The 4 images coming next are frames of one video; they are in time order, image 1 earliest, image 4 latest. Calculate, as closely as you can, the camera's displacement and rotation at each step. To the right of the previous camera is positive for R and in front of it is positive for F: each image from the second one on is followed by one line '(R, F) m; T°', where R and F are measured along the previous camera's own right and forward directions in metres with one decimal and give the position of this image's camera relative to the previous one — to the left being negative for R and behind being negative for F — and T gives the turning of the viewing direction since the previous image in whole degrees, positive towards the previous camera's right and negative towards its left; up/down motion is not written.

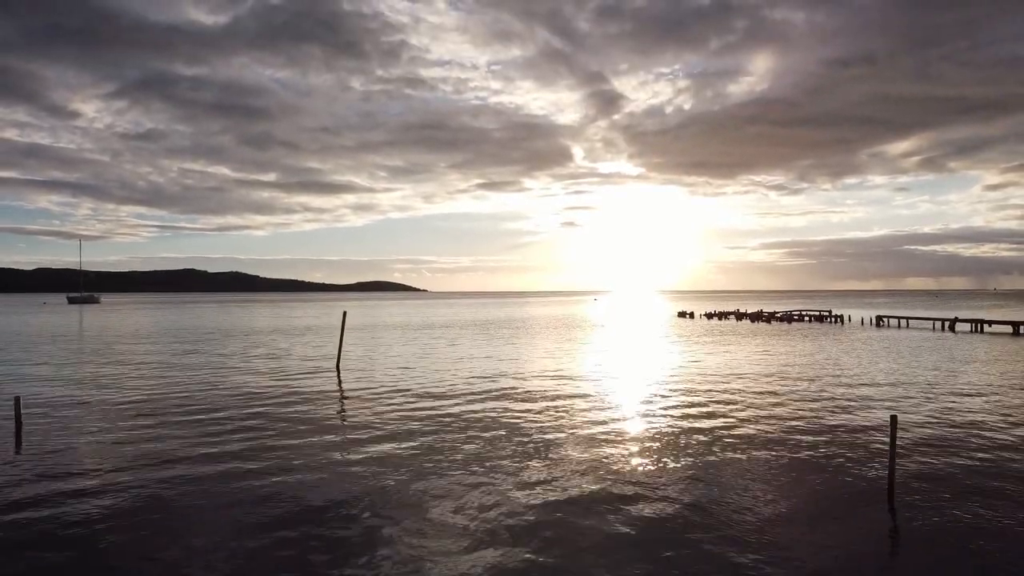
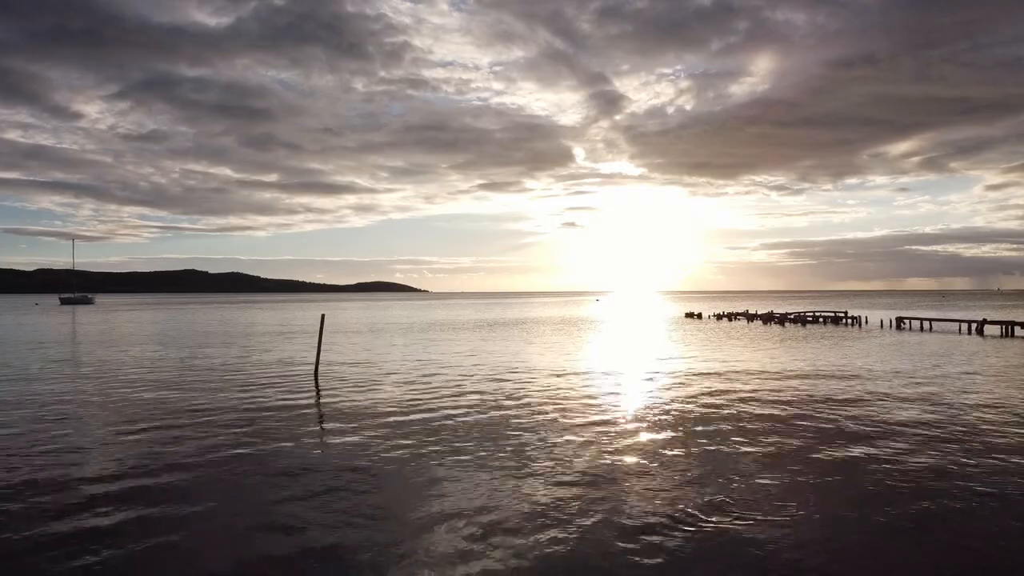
(-1.3, -0.6) m; 0°
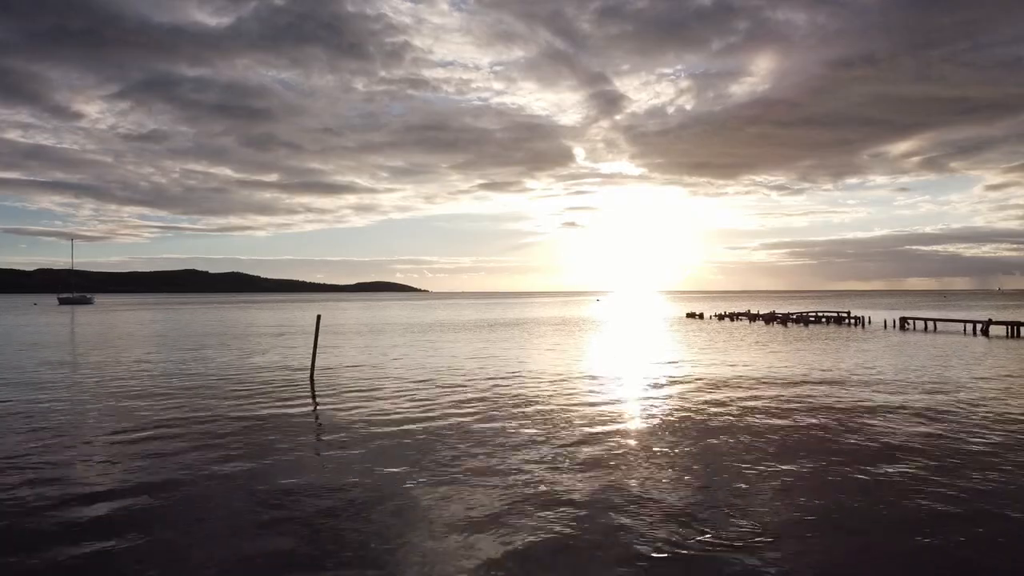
(+0.1, 0.0) m; 0°
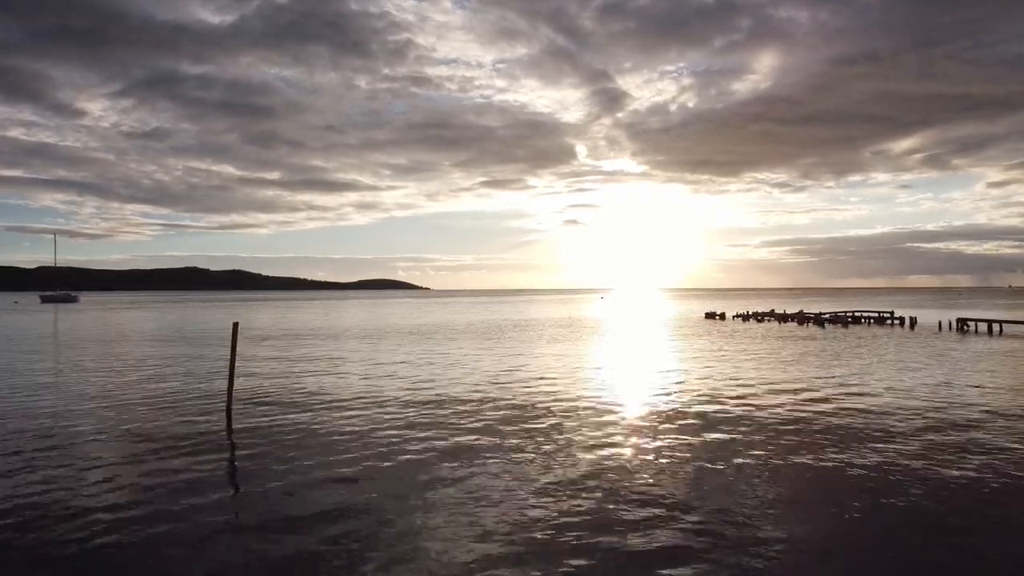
(+1.2, -0.6) m; 0°
